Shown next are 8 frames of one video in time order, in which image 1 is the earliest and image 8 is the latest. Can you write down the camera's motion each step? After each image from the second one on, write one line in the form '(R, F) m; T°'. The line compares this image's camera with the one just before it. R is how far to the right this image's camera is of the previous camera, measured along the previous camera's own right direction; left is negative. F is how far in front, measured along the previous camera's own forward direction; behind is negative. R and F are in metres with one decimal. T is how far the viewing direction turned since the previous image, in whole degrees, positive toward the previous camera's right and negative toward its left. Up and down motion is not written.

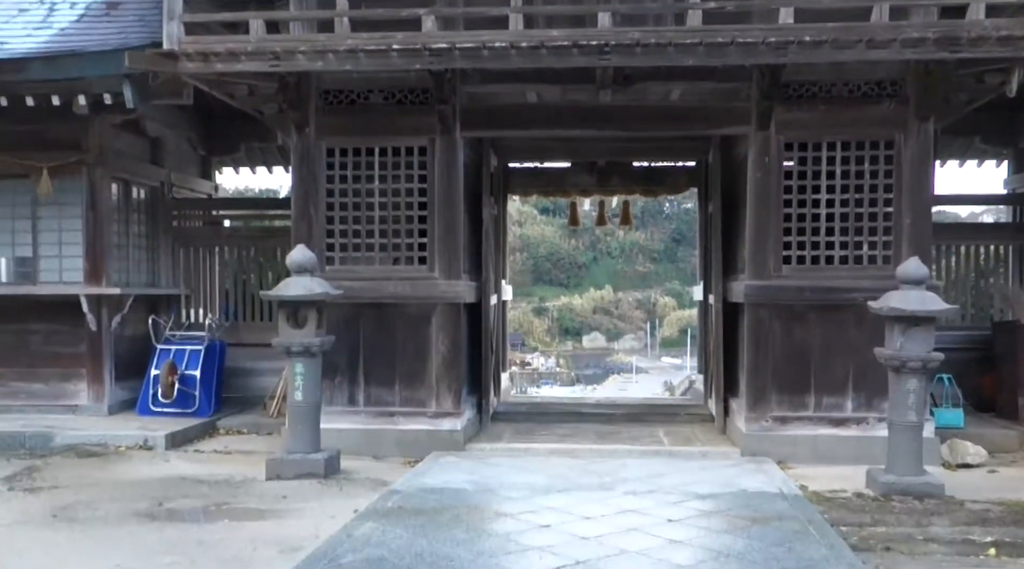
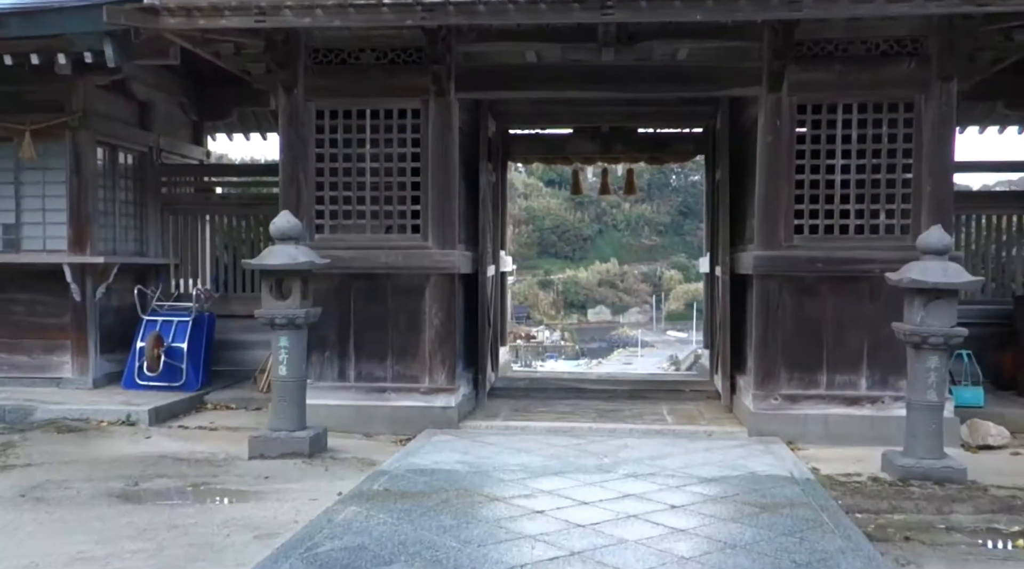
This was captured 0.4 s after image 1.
(+0.1, +0.4) m; 0°
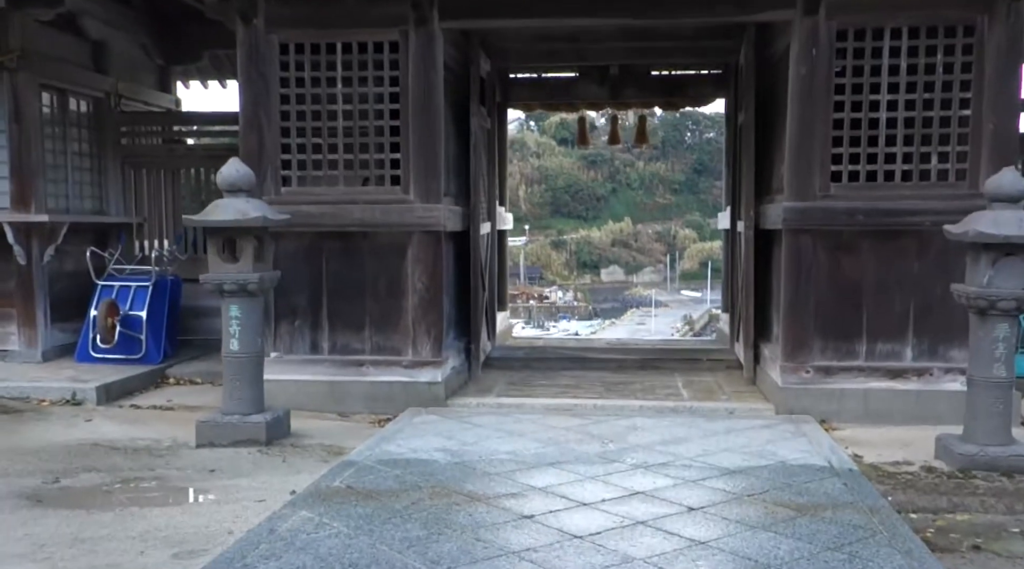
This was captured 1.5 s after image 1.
(+0.1, +0.9) m; -1°
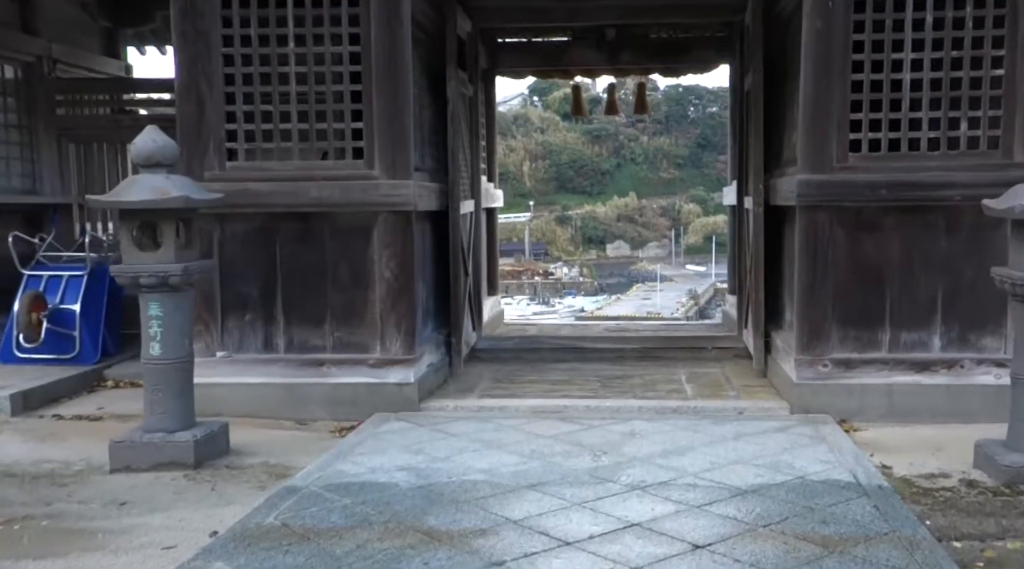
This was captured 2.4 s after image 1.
(+0.2, +0.8) m; 0°
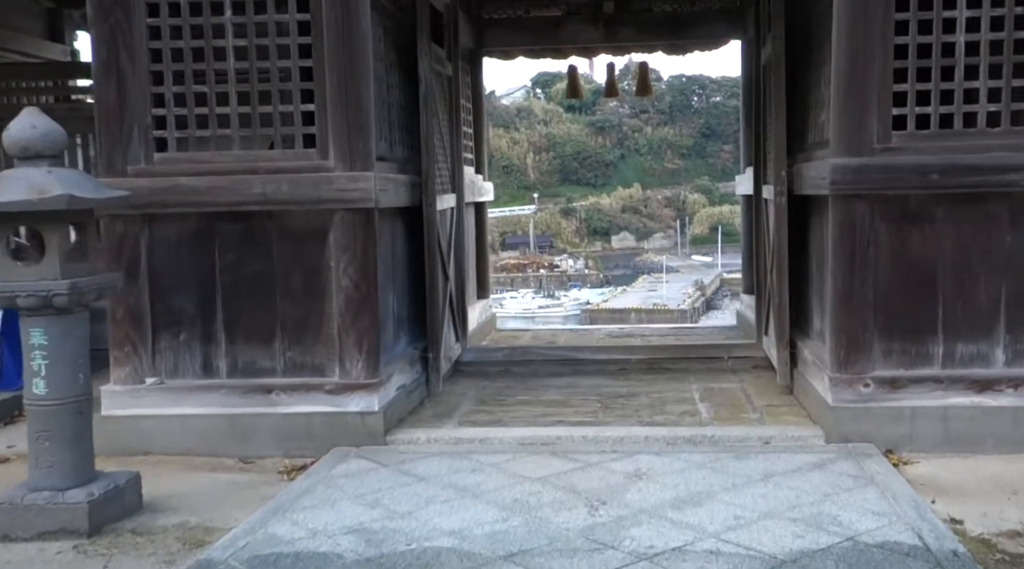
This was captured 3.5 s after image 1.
(+0.1, +0.9) m; 0°
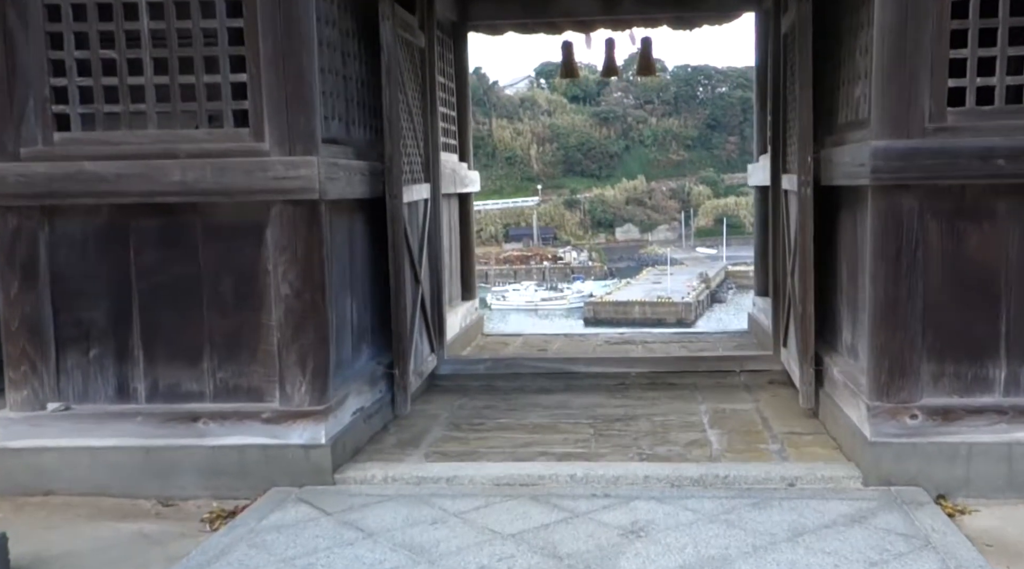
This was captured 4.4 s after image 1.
(+0.1, +0.9) m; 0°
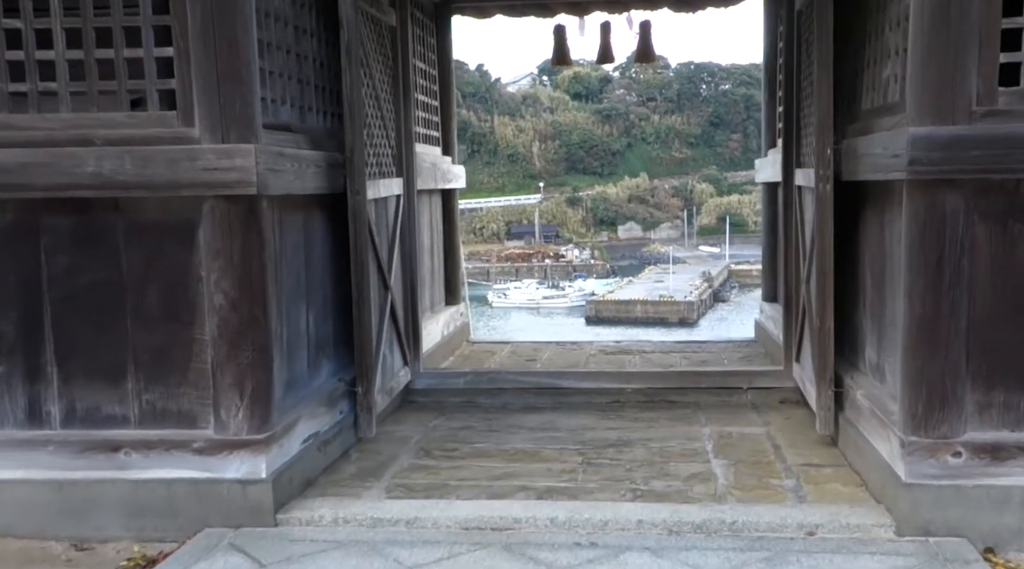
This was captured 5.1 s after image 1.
(+0.1, +0.6) m; 0°
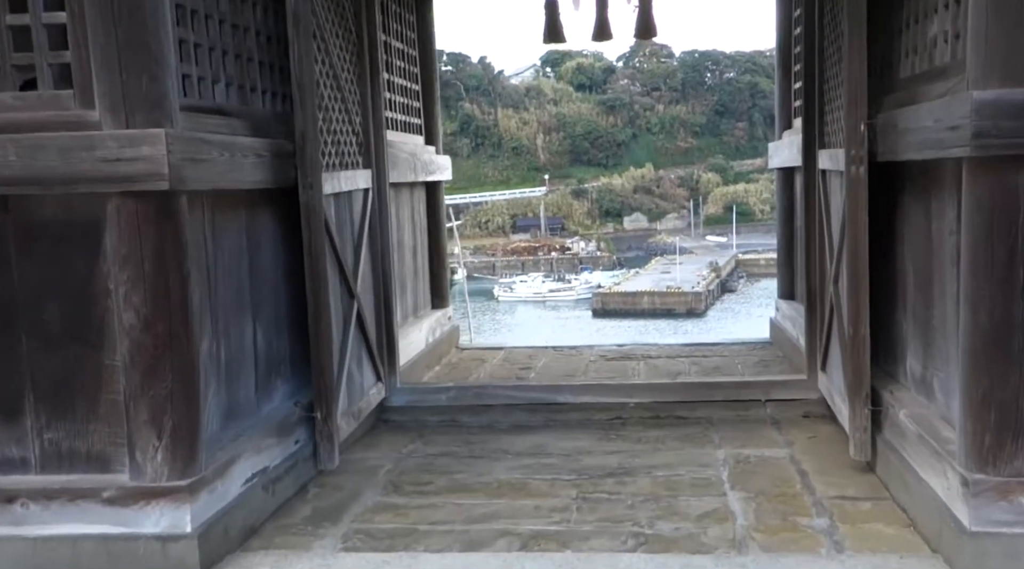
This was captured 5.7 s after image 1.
(+0.1, +0.6) m; 0°
